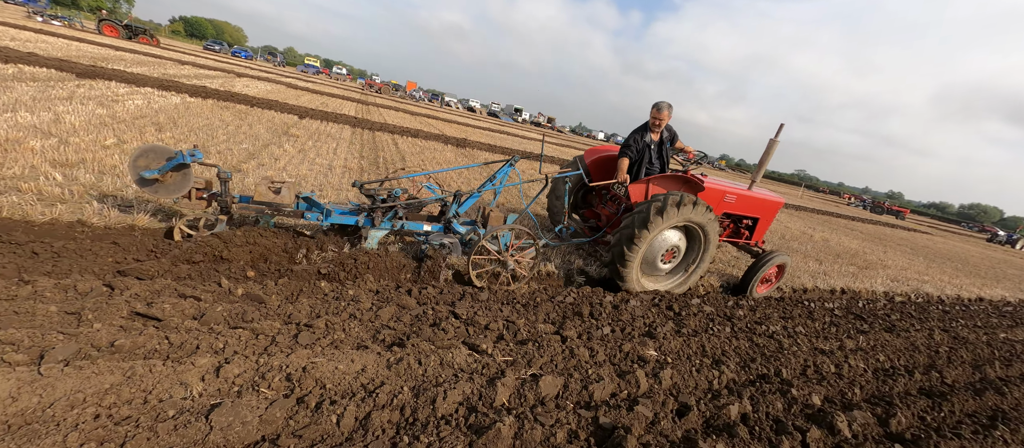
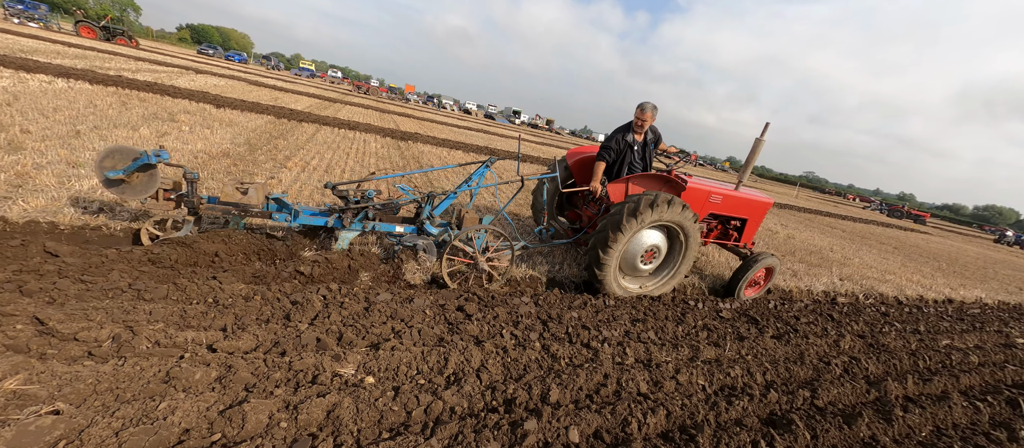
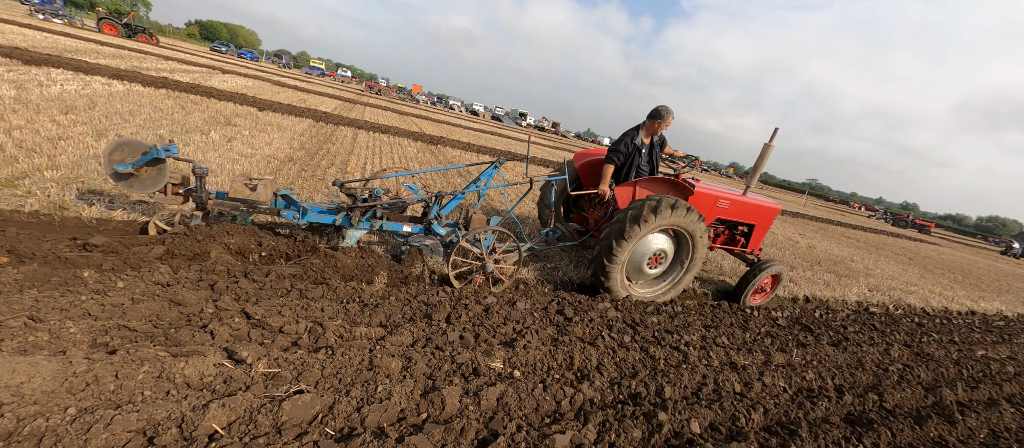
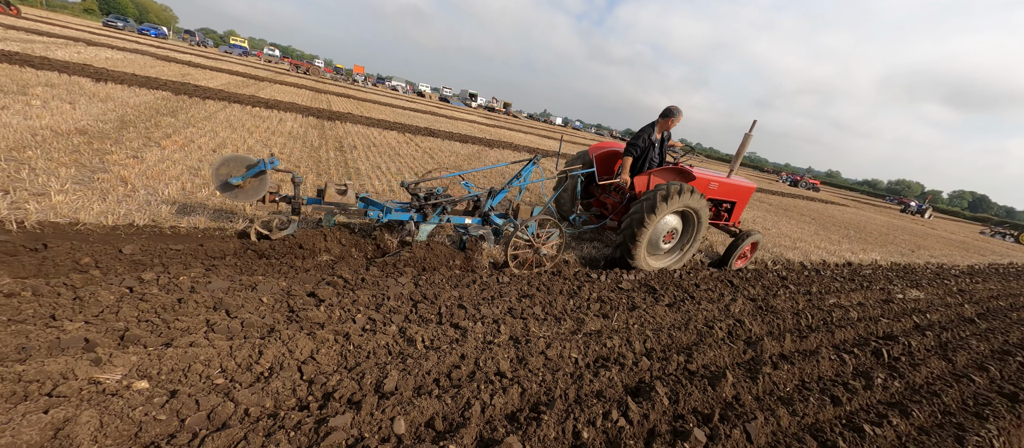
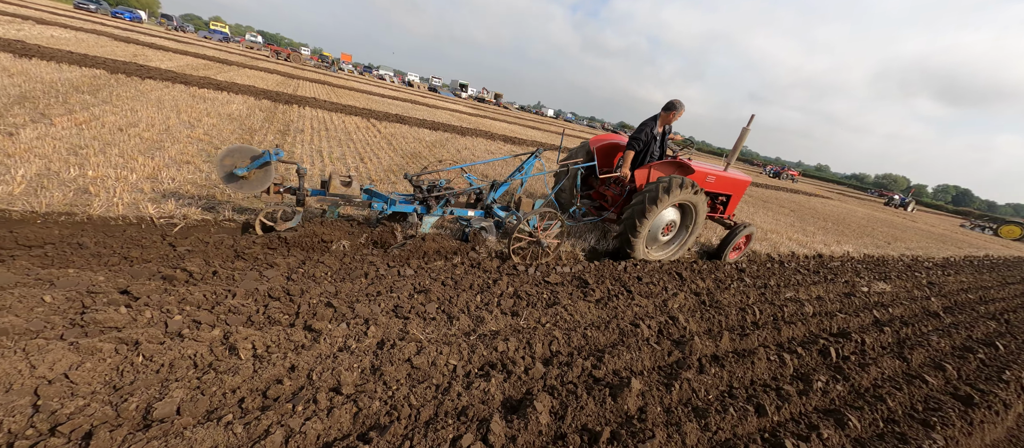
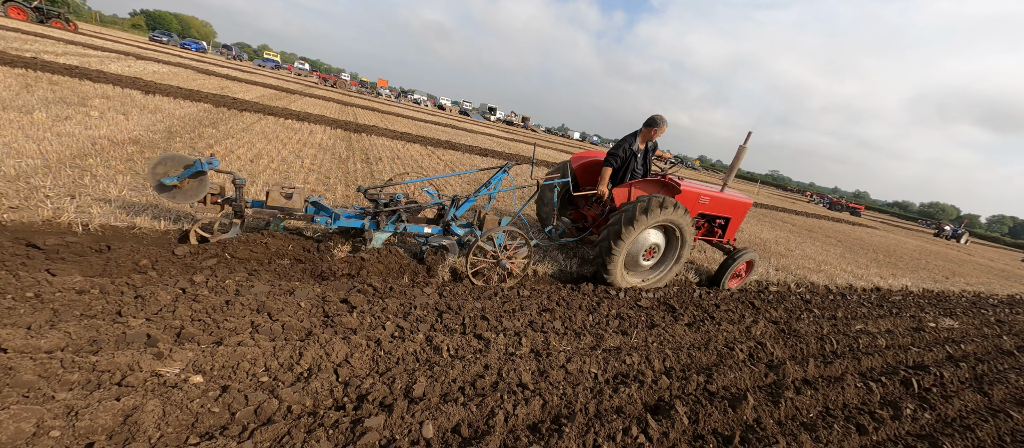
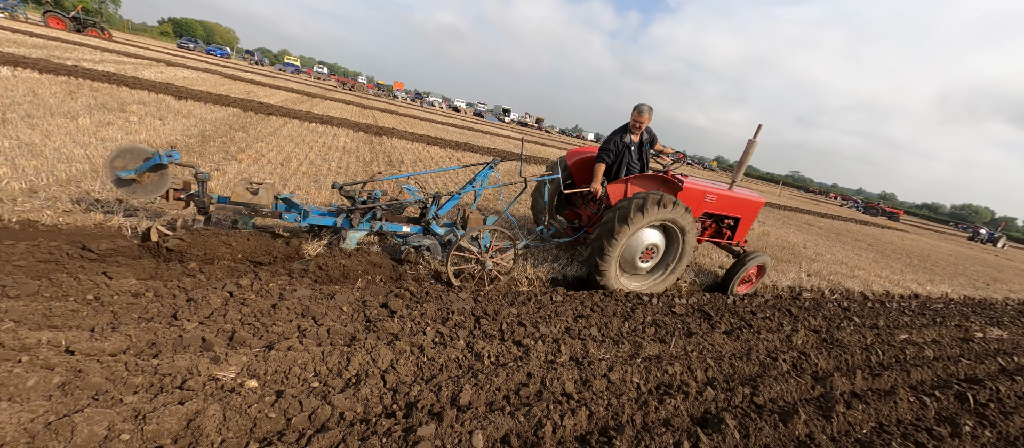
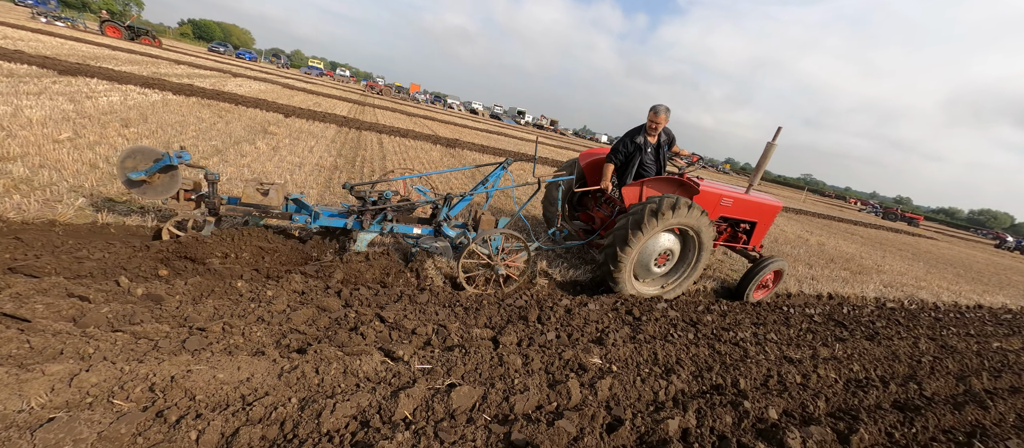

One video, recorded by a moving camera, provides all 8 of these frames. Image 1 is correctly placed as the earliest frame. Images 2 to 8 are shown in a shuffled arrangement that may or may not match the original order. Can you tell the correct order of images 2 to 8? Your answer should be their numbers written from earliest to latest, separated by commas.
8, 3, 2, 7, 6, 4, 5
